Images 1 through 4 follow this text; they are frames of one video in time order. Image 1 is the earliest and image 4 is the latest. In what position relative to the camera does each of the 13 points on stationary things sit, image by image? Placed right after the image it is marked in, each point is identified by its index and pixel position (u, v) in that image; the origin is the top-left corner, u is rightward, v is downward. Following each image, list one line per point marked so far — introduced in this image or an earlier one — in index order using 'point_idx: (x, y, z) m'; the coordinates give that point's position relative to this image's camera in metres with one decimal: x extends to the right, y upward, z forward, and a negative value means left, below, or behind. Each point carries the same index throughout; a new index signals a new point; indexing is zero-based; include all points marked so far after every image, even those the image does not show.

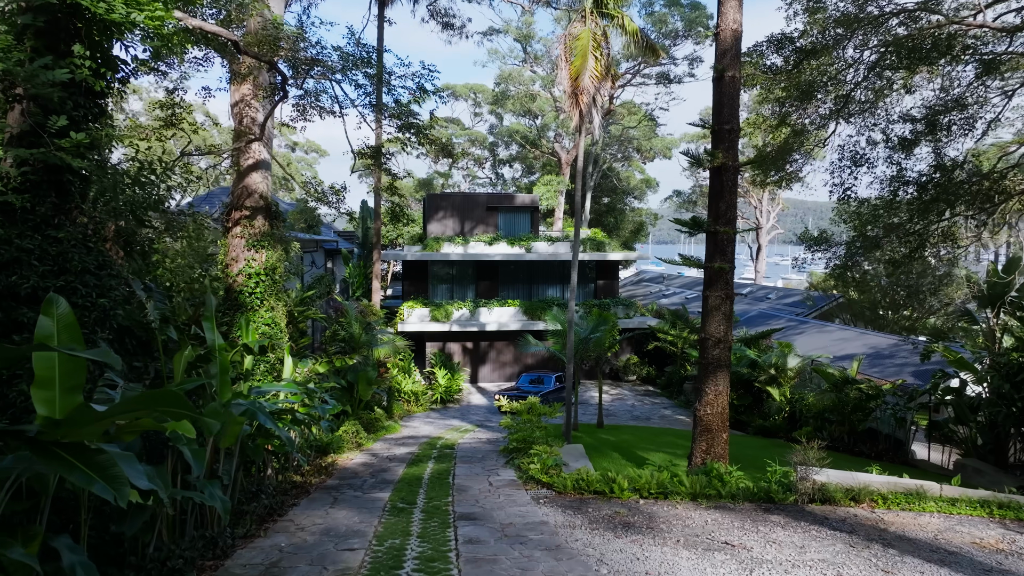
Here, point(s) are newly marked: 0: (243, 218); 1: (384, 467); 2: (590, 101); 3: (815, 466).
0: (-4.3, +1.1, +10.7) m
1: (-2.2, -3.0, +11.3) m
2: (+1.7, +4.1, +14.7) m
3: (+3.8, -2.2, +8.4) m
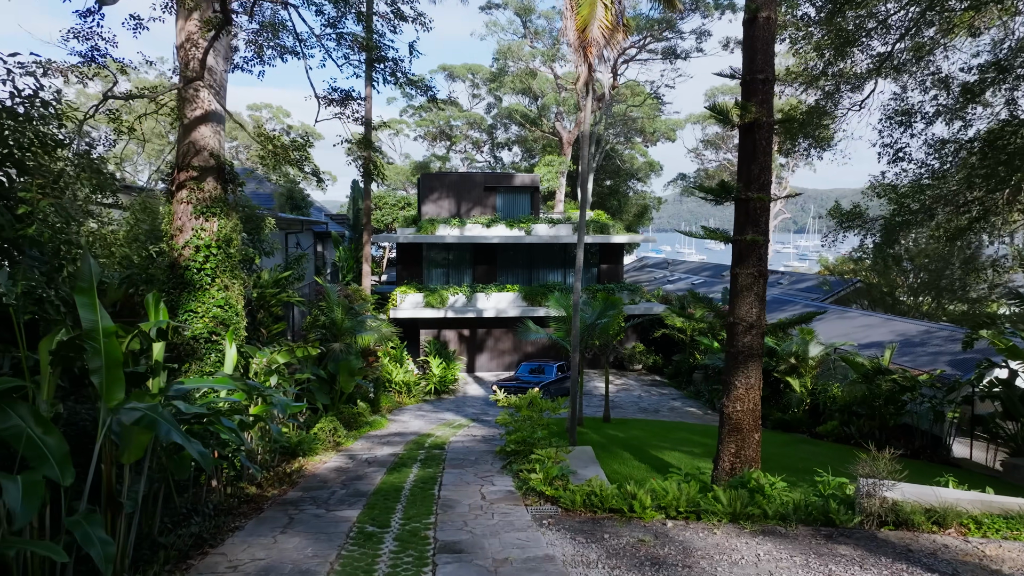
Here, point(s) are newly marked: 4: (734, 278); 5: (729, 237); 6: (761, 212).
0: (-4.3, +1.5, +9.0) m
1: (-2.2, -2.7, +9.7) m
2: (+1.7, +4.5, +13.0) m
3: (+3.8, -1.9, +6.8) m
4: (+3.4, +0.1, +10.4) m
5: (+3.4, +0.8, +10.3) m
6: (+3.8, +1.2, +10.2) m
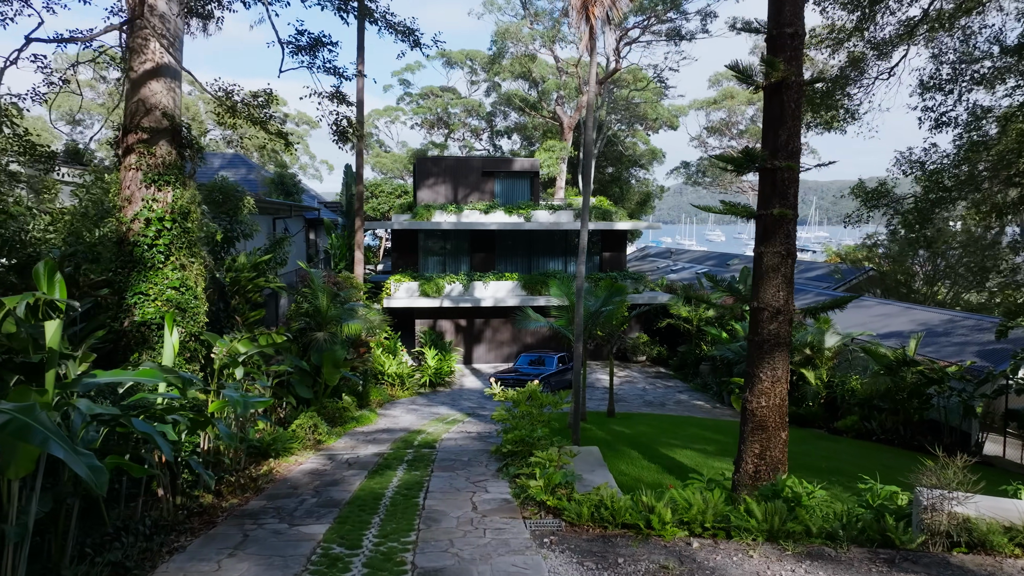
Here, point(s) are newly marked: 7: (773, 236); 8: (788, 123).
0: (-4.4, +1.7, +7.8) m
1: (-2.2, -2.4, +8.6) m
2: (+1.7, +4.8, +11.8) m
3: (+3.8, -1.7, +5.7) m
4: (+3.4, +0.4, +9.2) m
5: (+3.3, +1.1, +9.2) m
6: (+3.7, +1.4, +9.0) m
7: (+3.5, +0.7, +9.0) m
8: (+3.8, +2.2, +9.1) m
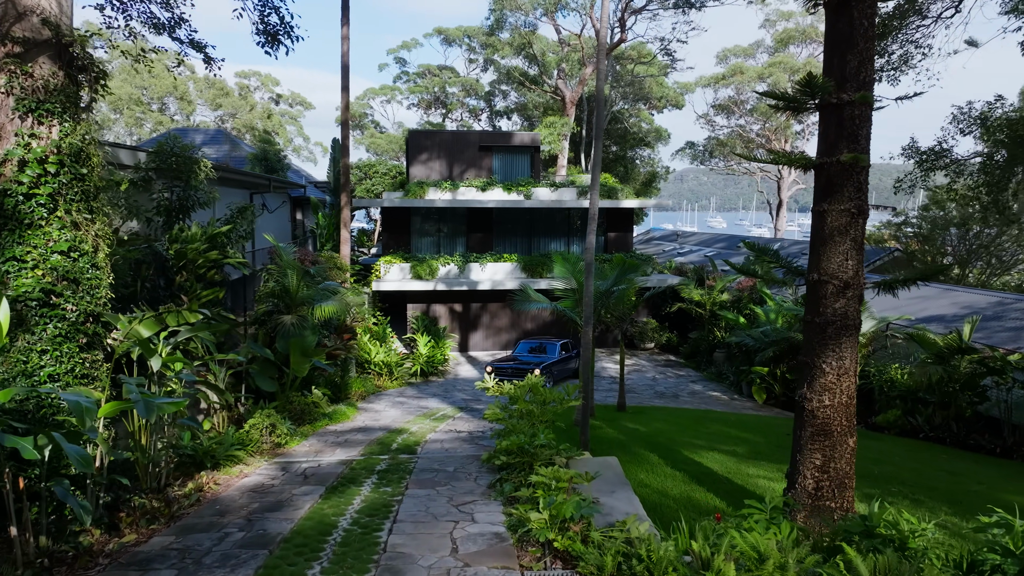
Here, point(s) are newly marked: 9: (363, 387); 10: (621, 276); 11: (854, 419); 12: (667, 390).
0: (-4.4, +2.0, +5.9) m
1: (-2.3, -2.1, +6.7) m
2: (+1.6, +5.2, +9.8) m
3: (+3.7, -1.4, +3.8) m
4: (+3.3, +0.8, +7.3) m
5: (+3.3, +1.4, +7.3) m
6: (+3.7, +1.8, +7.1) m
7: (+3.5, +1.0, +7.1) m
8: (+3.7, +2.6, +7.1) m
9: (-3.5, -2.3, +15.4) m
10: (+2.2, +0.2, +13.5) m
11: (+3.6, -1.4, +7.1) m
12: (+4.5, -2.9, +19.1) m
